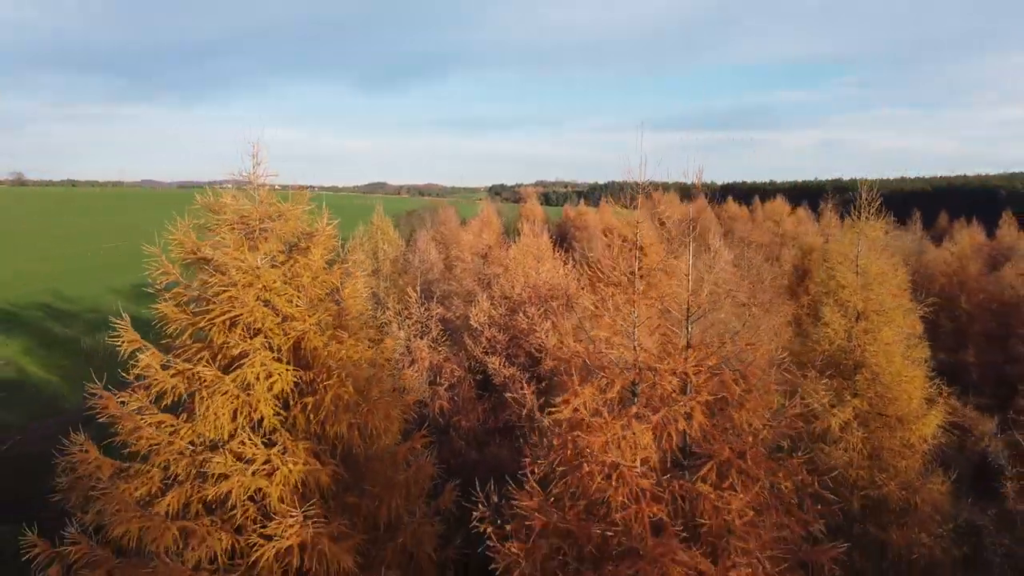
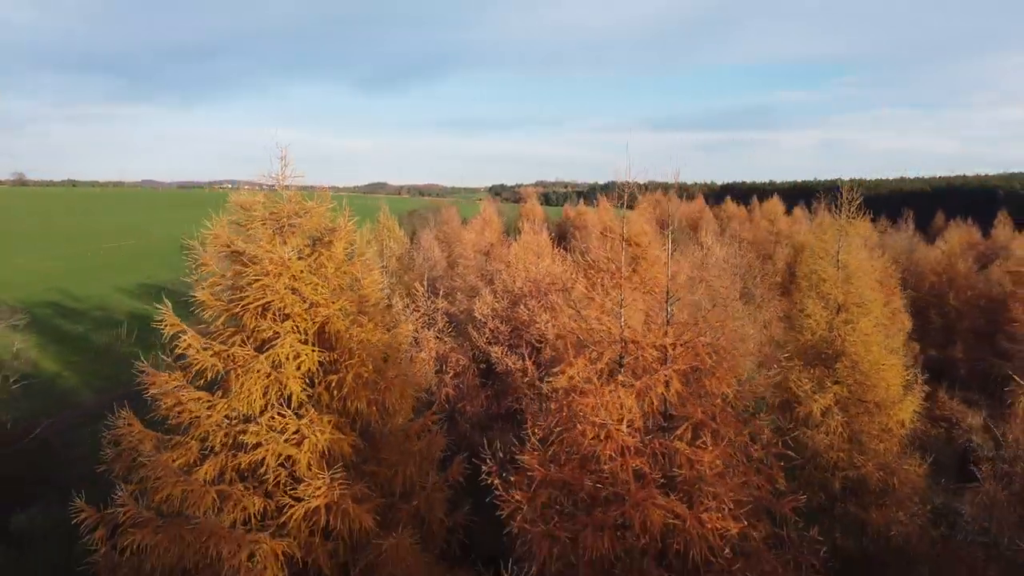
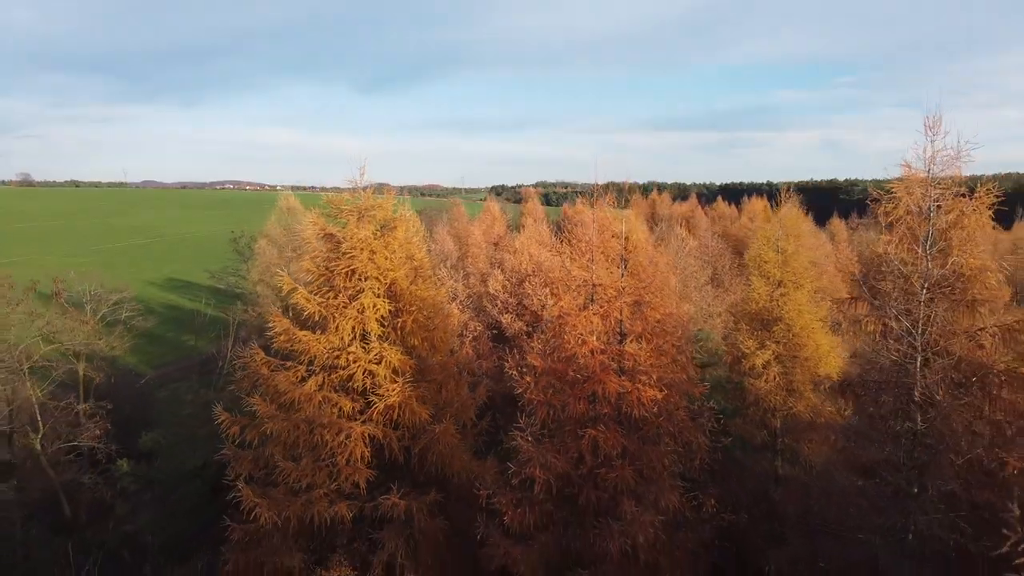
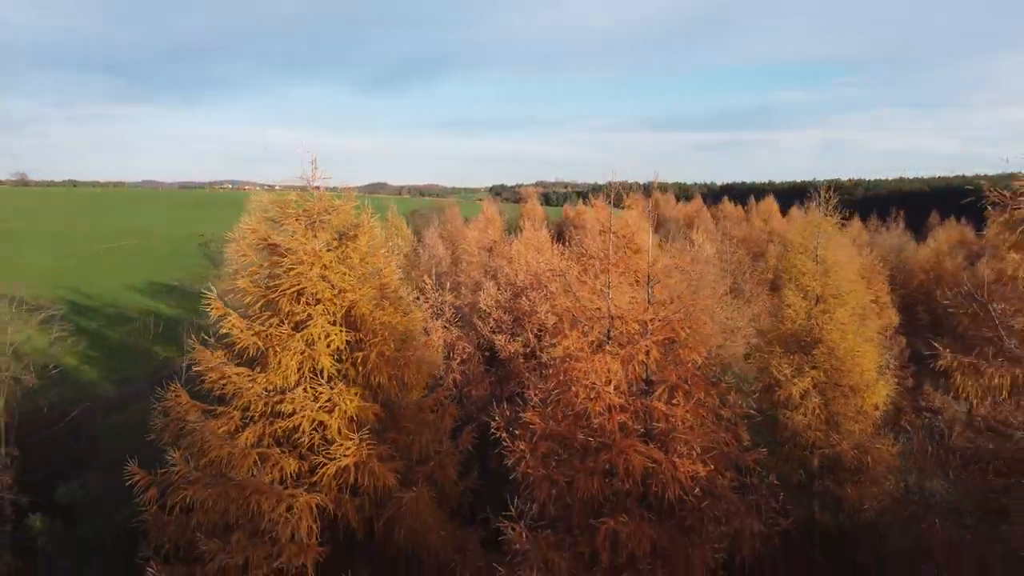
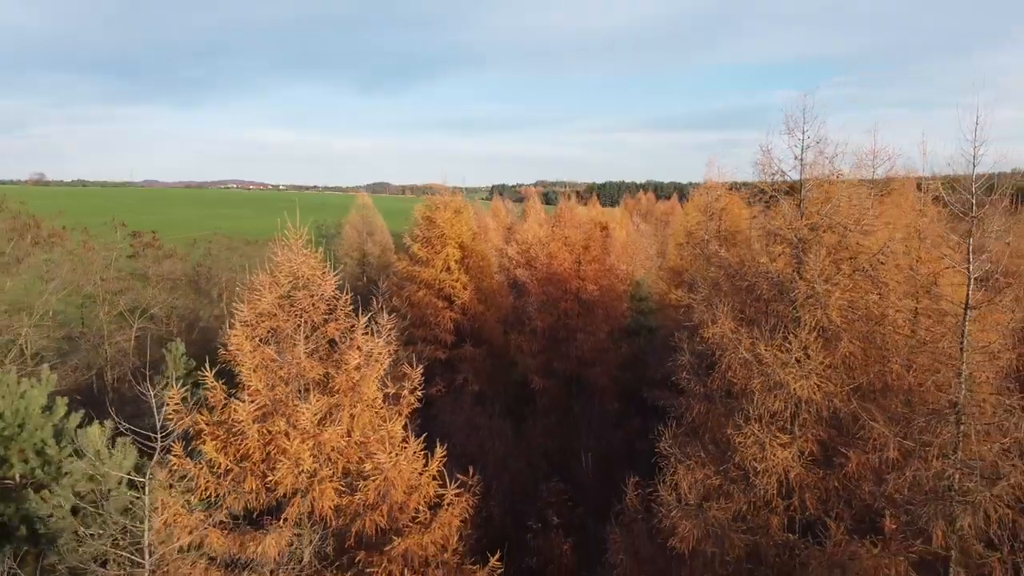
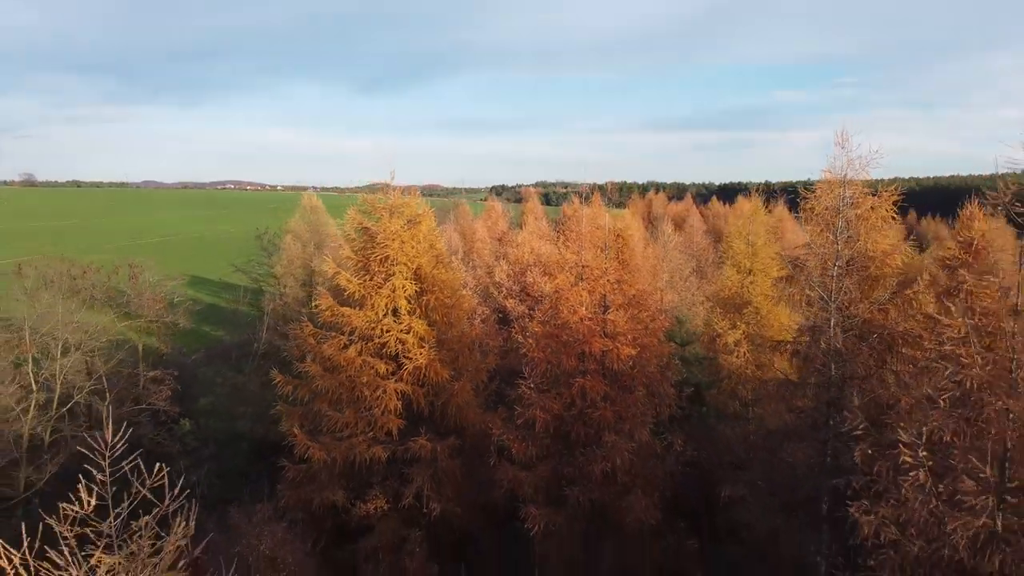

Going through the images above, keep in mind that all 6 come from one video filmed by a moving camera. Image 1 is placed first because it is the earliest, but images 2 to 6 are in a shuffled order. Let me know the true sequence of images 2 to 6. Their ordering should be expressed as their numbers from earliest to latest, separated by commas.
2, 4, 3, 6, 5
